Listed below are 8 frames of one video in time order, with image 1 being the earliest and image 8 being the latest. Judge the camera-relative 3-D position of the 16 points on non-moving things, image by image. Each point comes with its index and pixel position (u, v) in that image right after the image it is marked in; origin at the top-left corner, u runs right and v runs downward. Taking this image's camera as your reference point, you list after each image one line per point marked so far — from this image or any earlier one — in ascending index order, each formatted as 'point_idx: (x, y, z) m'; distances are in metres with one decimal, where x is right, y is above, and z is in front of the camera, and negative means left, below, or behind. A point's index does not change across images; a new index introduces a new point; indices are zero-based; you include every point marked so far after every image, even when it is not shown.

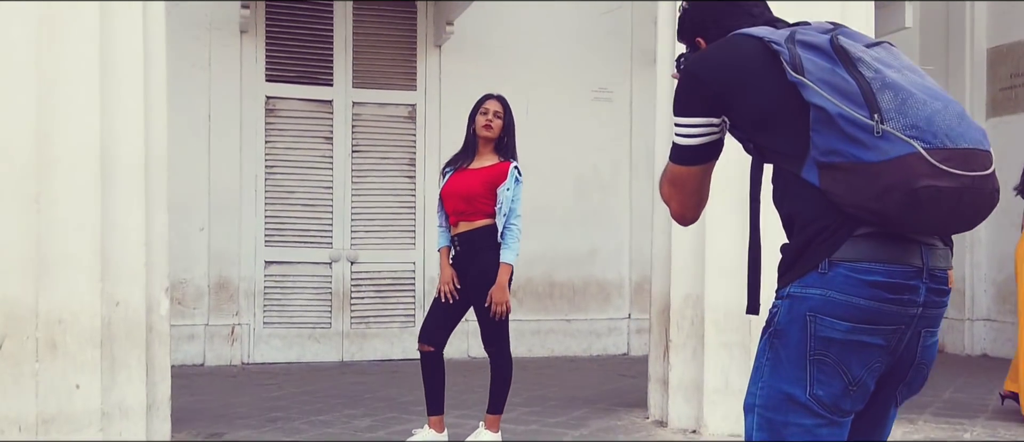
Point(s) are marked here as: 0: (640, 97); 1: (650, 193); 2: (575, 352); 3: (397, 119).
0: (+1.1, +1.1, +8.3) m
1: (+1.2, +0.2, +8.3) m
2: (+0.5, -1.1, +8.0) m
3: (-0.9, +0.8, +7.8) m
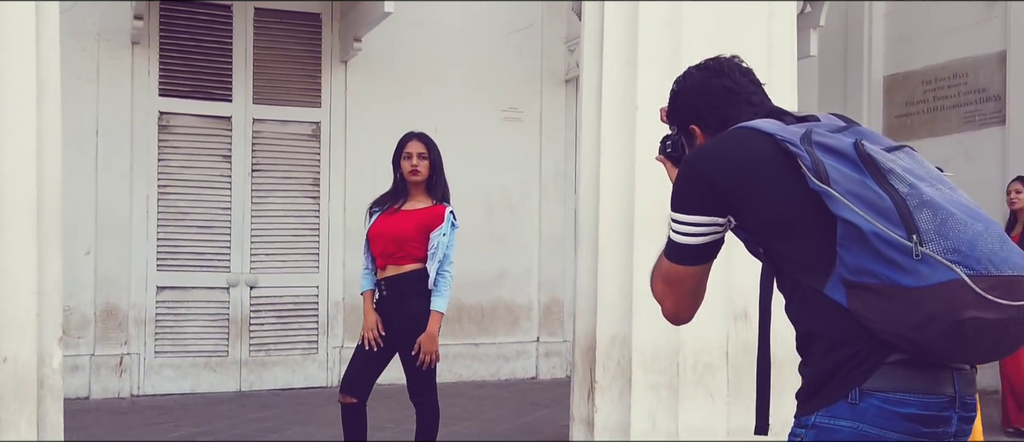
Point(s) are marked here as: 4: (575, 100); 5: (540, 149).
0: (+0.3, +0.9, +8.2) m
1: (+0.4, +0.1, +8.2) m
2: (-0.2, -1.2, +7.9) m
3: (-1.6, +0.6, +7.5) m
4: (+0.5, +1.0, +8.3) m
5: (+0.2, +0.6, +8.1) m
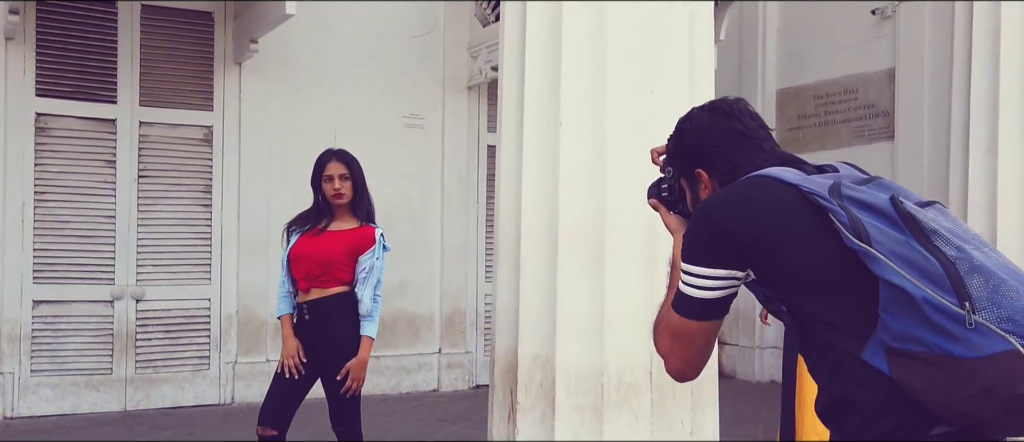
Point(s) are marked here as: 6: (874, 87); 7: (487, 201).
0: (-0.5, +0.8, +8.0) m
1: (-0.4, 0.0, +8.1) m
2: (-1.0, -1.3, +7.7) m
3: (-2.3, +0.6, +7.1) m
4: (-0.3, +0.9, +8.1) m
5: (-0.6, +0.5, +8.0) m
6: (+2.9, +1.1, +7.8) m
7: (-0.2, +0.2, +8.2) m
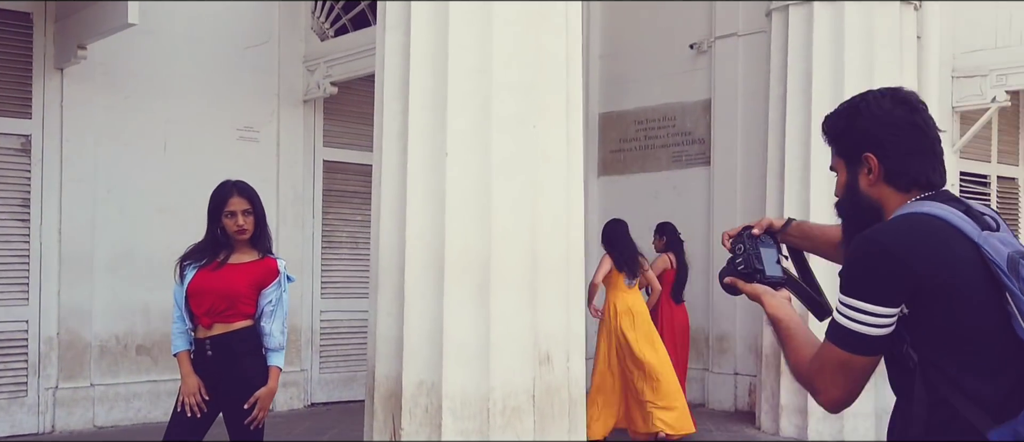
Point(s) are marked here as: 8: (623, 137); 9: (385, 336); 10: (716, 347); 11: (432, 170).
0: (-1.8, +0.7, +7.9) m
1: (-1.7, -0.1, +7.9) m
2: (-2.2, -1.4, +7.4) m
3: (-3.4, +0.5, +6.6) m
4: (-1.6, +0.8, +8.0) m
5: (-1.9, +0.4, +7.8) m
6: (+1.5, +0.9, +8.4) m
7: (-1.6, 0.0, +8.1) m
8: (+1.0, +0.8, +8.9) m
9: (-0.6, -0.5, +4.7) m
10: (+1.7, -1.0, +8.0) m
11: (-0.4, +0.2, +4.5) m
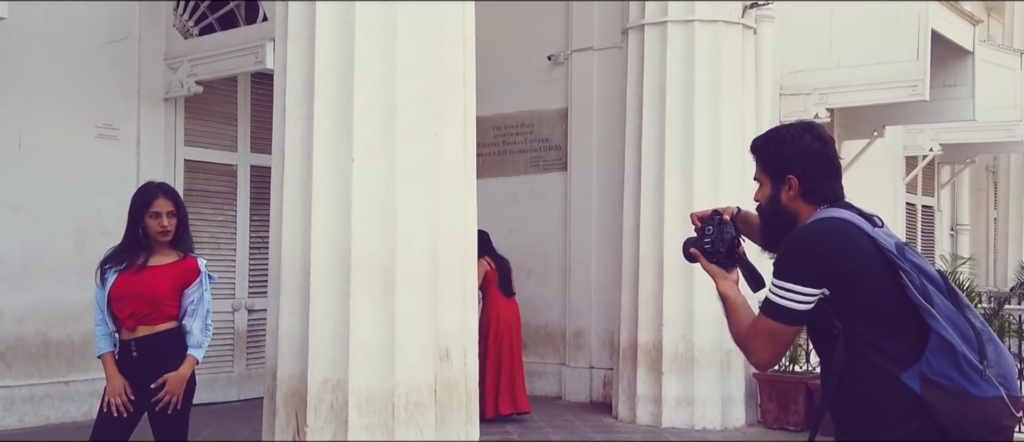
0: (-2.9, +0.7, +7.7) m
1: (-2.8, -0.1, +7.8) m
2: (-3.2, -1.4, +7.2) m
3: (-4.2, +0.5, +6.2) m
4: (-2.7, +0.8, +7.9) m
5: (-2.9, +0.4, +7.7) m
6: (+0.3, +0.9, +8.9) m
7: (-2.7, 0.0, +8.0) m
8: (-0.3, +0.7, +9.3) m
9: (-1.1, -0.6, +4.8) m
10: (+0.5, -1.0, +8.4) m
11: (-0.8, +0.2, +4.7) m
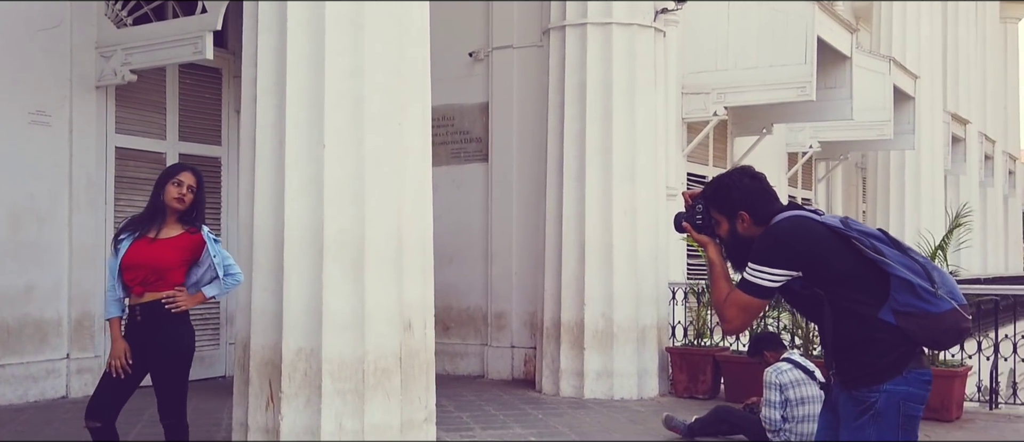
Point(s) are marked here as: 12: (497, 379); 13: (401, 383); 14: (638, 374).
0: (-3.4, +0.8, +7.8) m
1: (-3.4, 0.0, +7.9) m
2: (-3.7, -1.3, +7.2) m
3: (-4.5, +0.6, +6.1) m
4: (-3.3, +0.9, +8.0) m
5: (-3.5, +0.5, +7.7) m
6: (-0.4, +1.0, +9.3) m
7: (-3.3, +0.2, +8.1) m
8: (-1.1, +0.9, +9.7) m
9: (-1.3, -0.5, +5.1) m
10: (-0.2, -0.9, +8.9) m
11: (-1.0, +0.3, +5.1) m
12: (-0.1, -1.4, +8.8) m
13: (-0.6, -0.8, +5.2) m
14: (+1.0, -1.2, +7.8) m
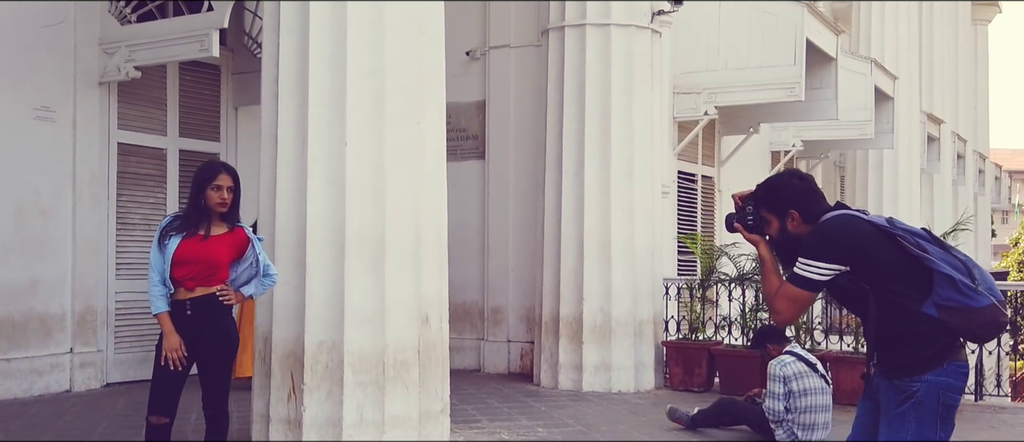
0: (-3.4, +0.8, +7.9) m
1: (-3.4, 0.0, +7.9) m
2: (-3.7, -1.3, +7.3) m
3: (-4.5, +0.6, +6.1) m
4: (-3.3, +1.0, +8.1) m
5: (-3.5, +0.5, +7.8) m
6: (-0.5, +1.0, +9.5) m
7: (-3.3, +0.2, +8.2) m
8: (-1.1, +0.9, +9.8) m
9: (-1.2, -0.4, +5.3) m
10: (-0.2, -0.9, +9.1) m
11: (-1.0, +0.3, +5.2) m
12: (-0.2, -1.4, +9.0) m
13: (-0.5, -0.8, +5.3) m
14: (+1.0, -1.2, +8.0) m
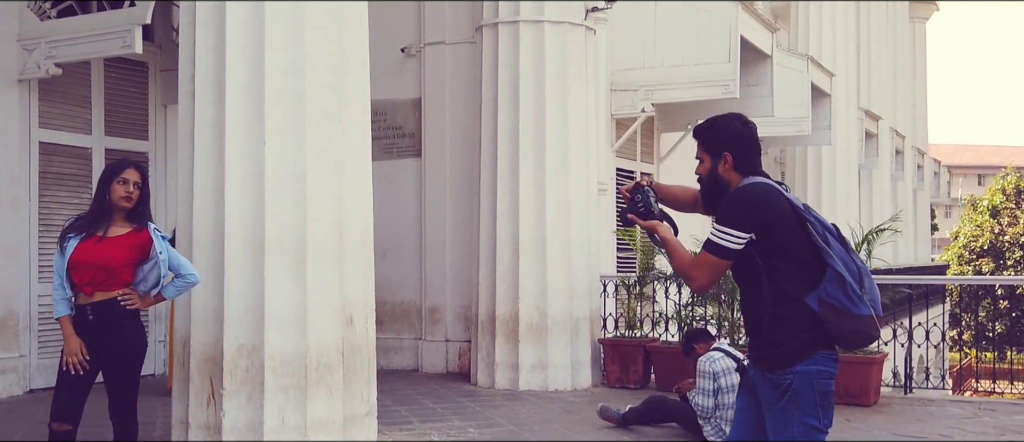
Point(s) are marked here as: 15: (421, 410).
0: (-3.9, +0.8, +7.6) m
1: (-3.9, 0.0, +7.7) m
2: (-4.2, -1.3, +7.0) m
3: (-4.9, +0.6, +5.8) m
4: (-3.8, +0.9, +7.8) m
5: (-4.0, +0.5, +7.5) m
6: (-1.1, +1.0, +9.4) m
7: (-3.8, +0.2, +7.9) m
8: (-1.7, +0.9, +9.7) m
9: (-1.6, -0.4, +5.1) m
10: (-0.8, -0.9, +9.0) m
11: (-1.3, +0.3, +5.0) m
12: (-0.7, -1.4, +8.9) m
13: (-0.9, -0.8, +5.2) m
14: (+0.5, -1.2, +7.9) m
15: (-0.6, -1.3, +6.9) m
